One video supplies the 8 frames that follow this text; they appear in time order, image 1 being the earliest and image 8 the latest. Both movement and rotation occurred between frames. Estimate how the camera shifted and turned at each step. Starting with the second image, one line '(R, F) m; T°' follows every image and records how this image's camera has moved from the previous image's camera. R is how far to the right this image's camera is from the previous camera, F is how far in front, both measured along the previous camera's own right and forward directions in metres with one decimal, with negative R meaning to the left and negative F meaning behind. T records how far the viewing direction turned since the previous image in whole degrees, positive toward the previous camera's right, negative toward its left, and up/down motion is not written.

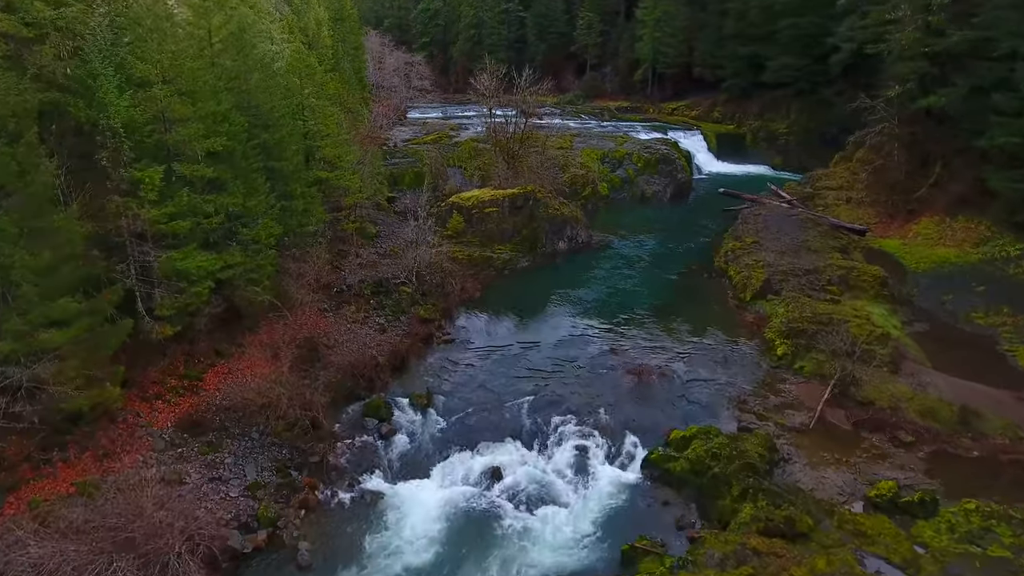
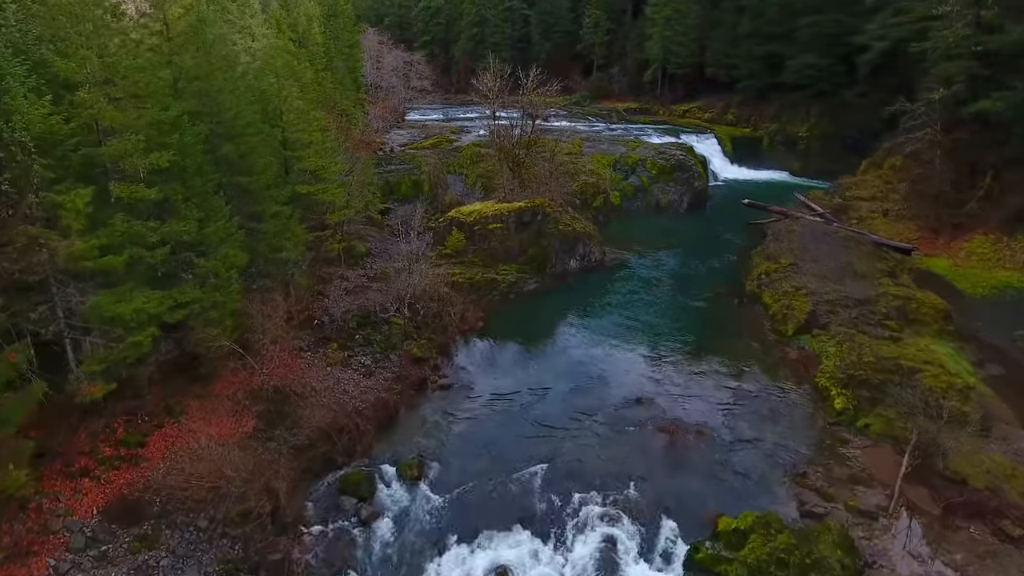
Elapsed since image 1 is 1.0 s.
(-0.2, +3.0) m; 0°
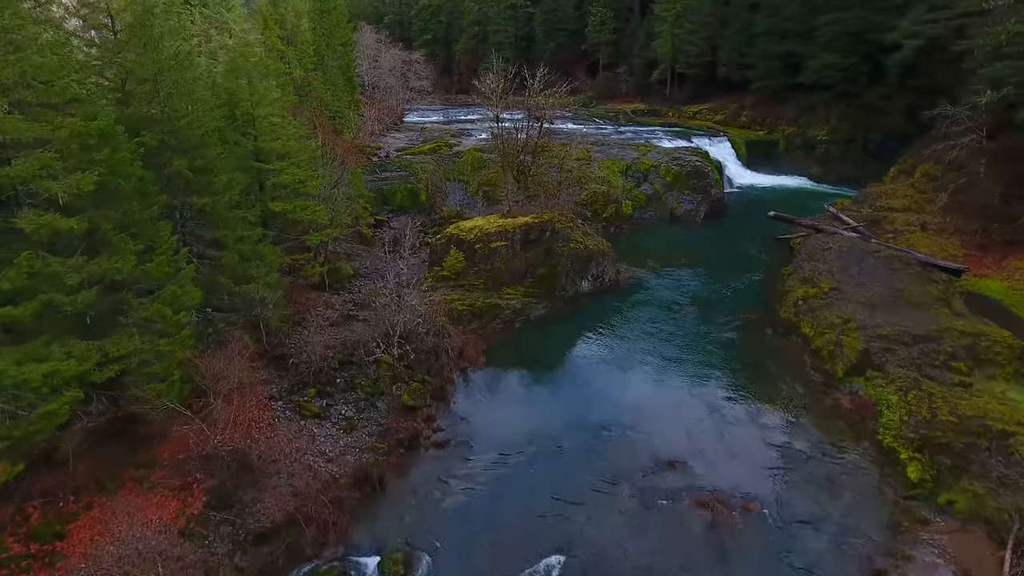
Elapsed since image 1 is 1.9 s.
(-0.1, +2.7) m; 0°
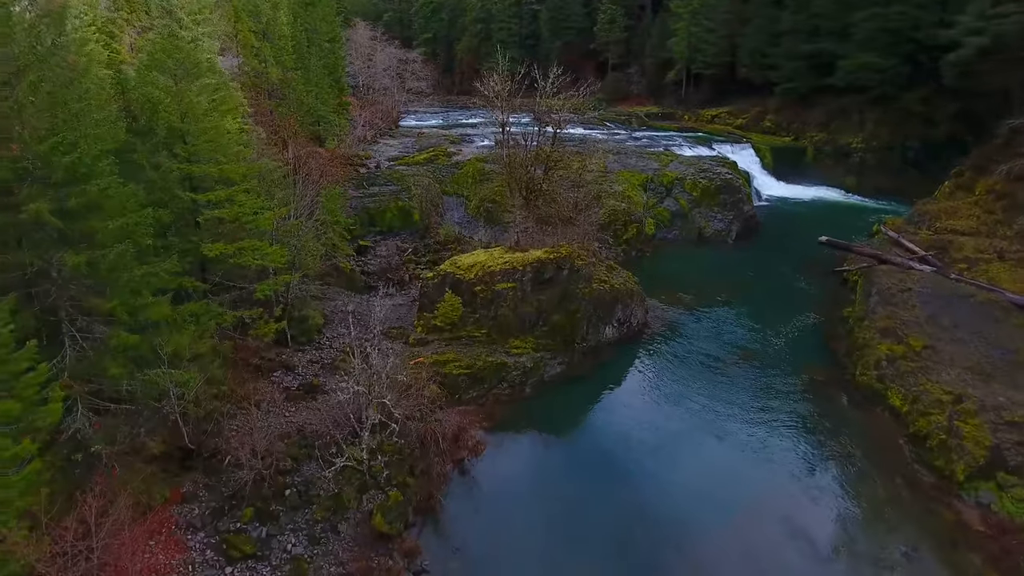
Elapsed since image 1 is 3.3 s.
(-0.2, +4.3) m; 0°
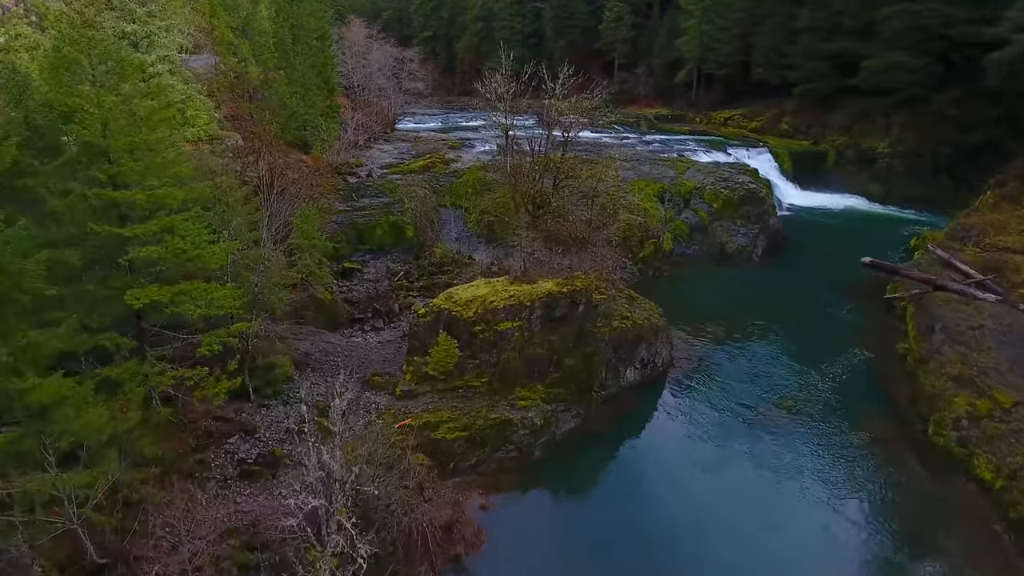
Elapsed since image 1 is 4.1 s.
(-0.1, +2.8) m; 0°
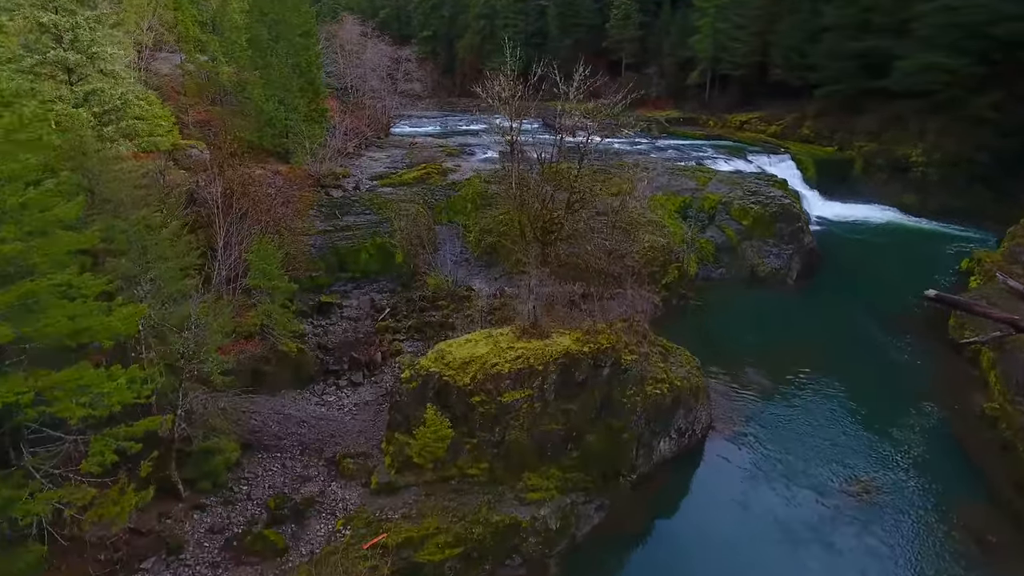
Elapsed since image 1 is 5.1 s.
(-0.1, +3.3) m; 0°
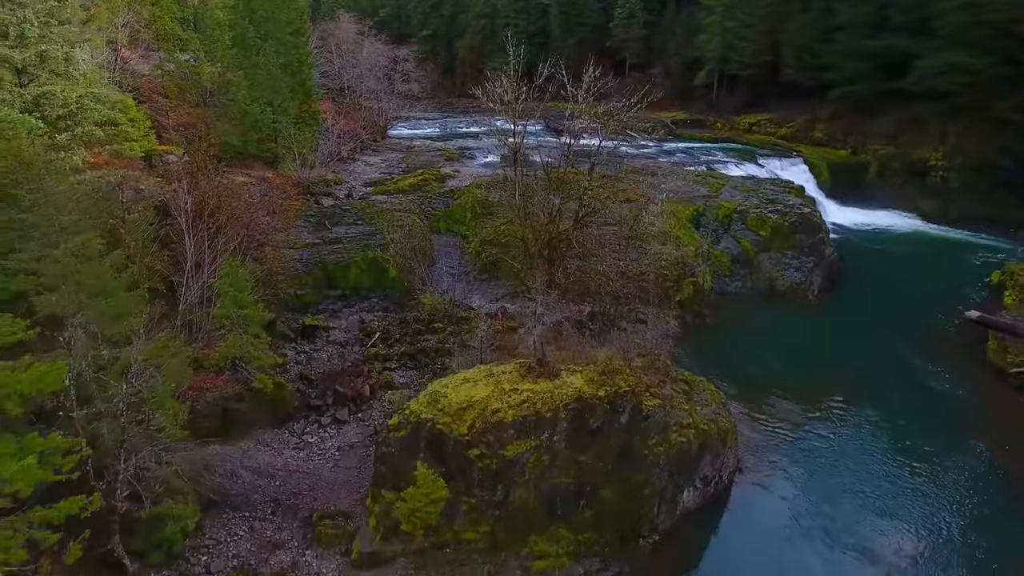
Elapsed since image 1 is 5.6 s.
(-0.1, +1.7) m; 0°
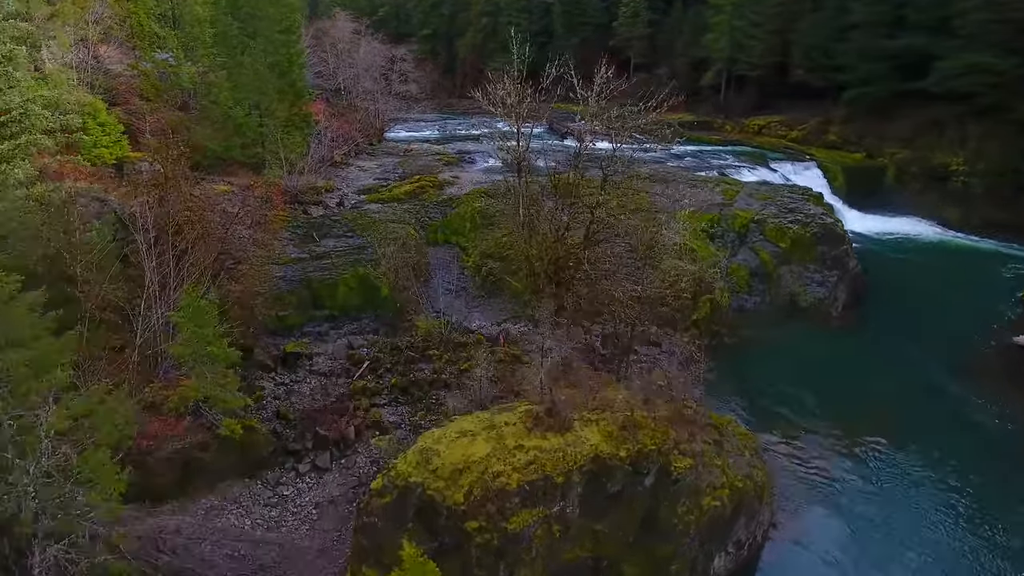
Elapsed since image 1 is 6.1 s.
(-0.1, +1.7) m; 0°
